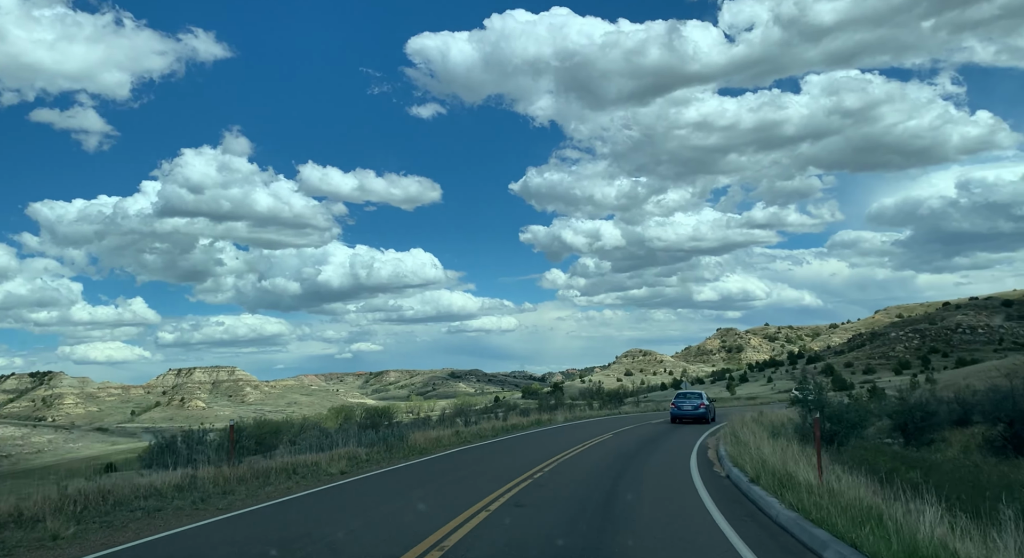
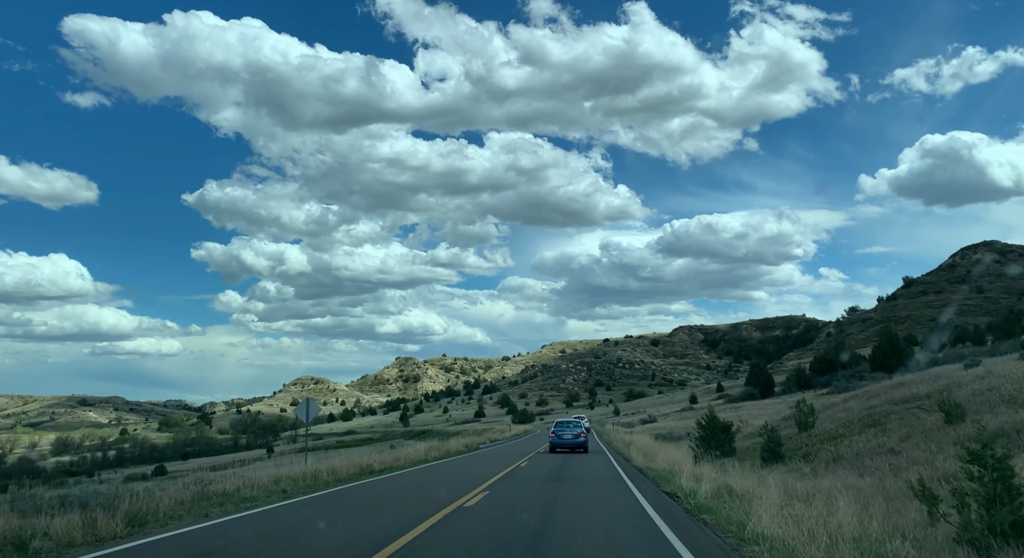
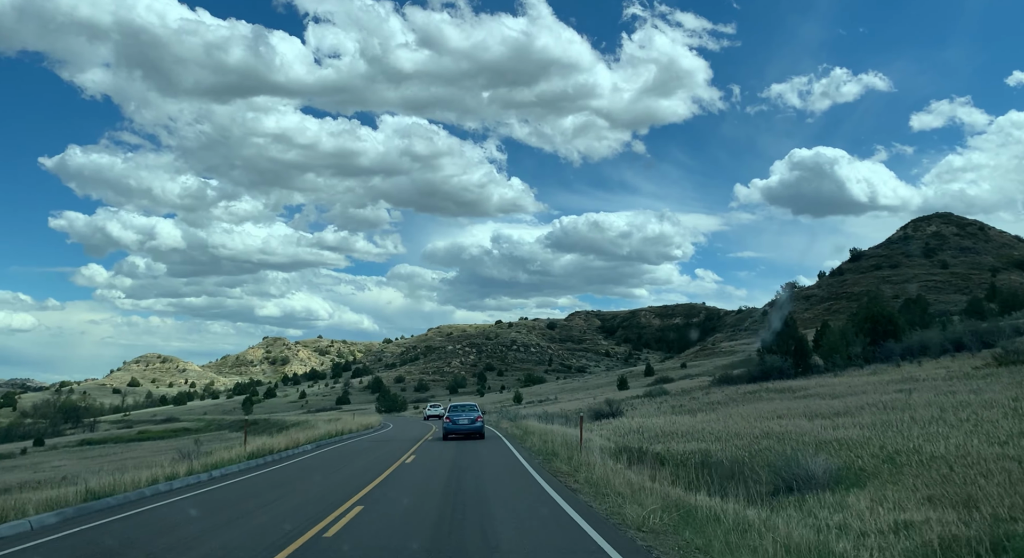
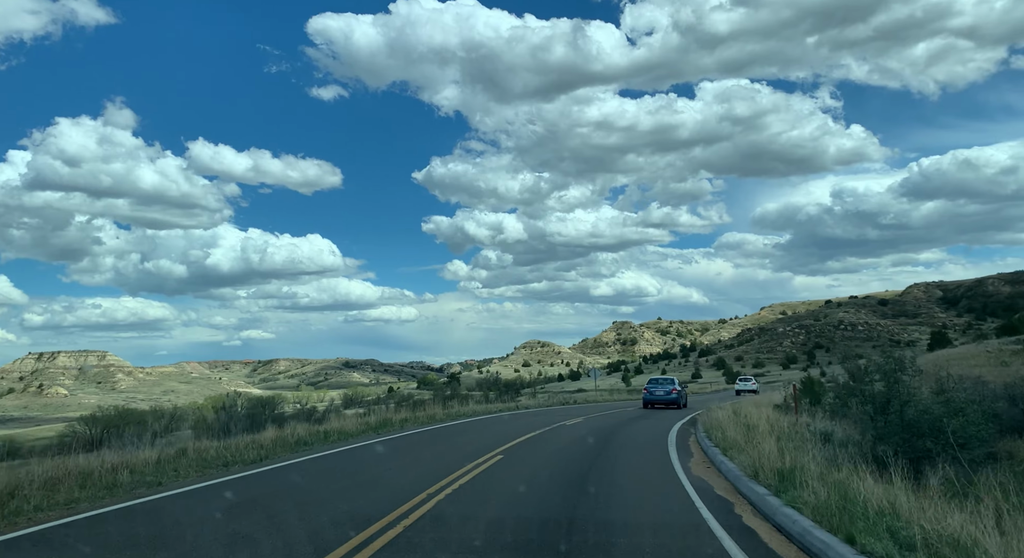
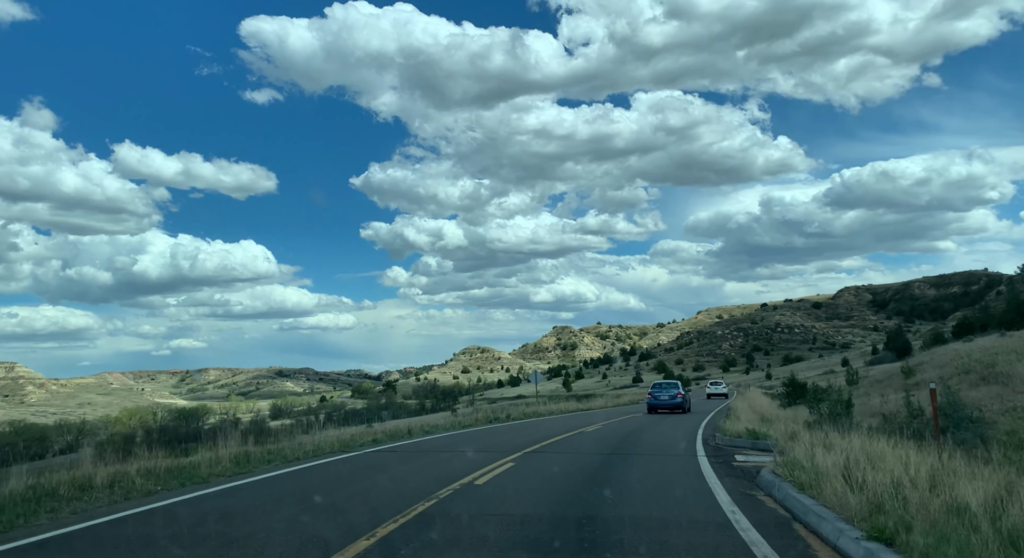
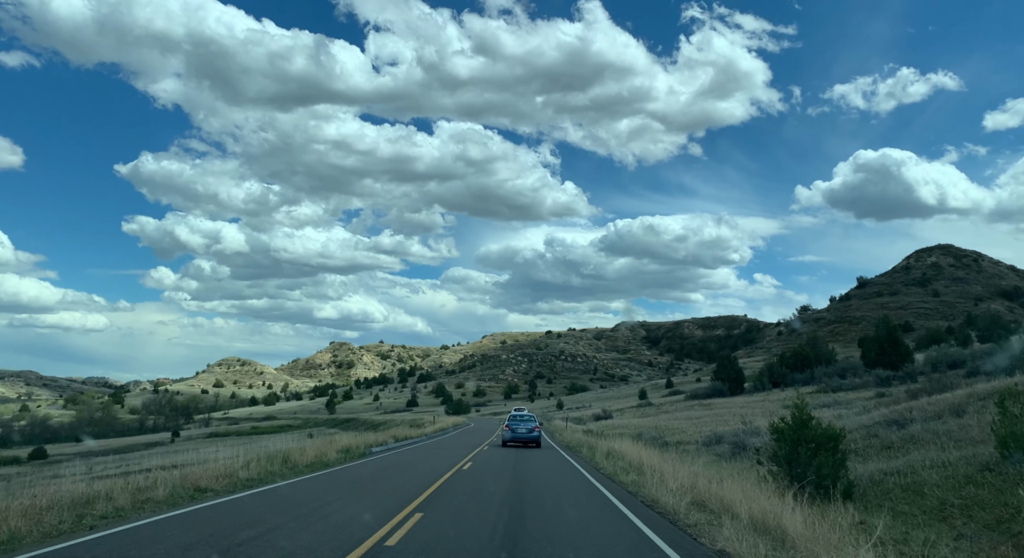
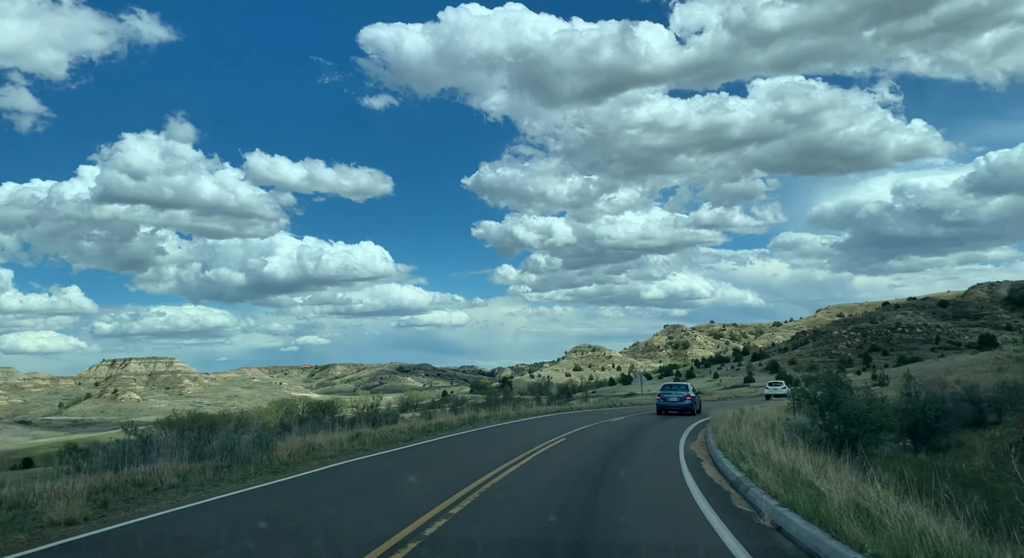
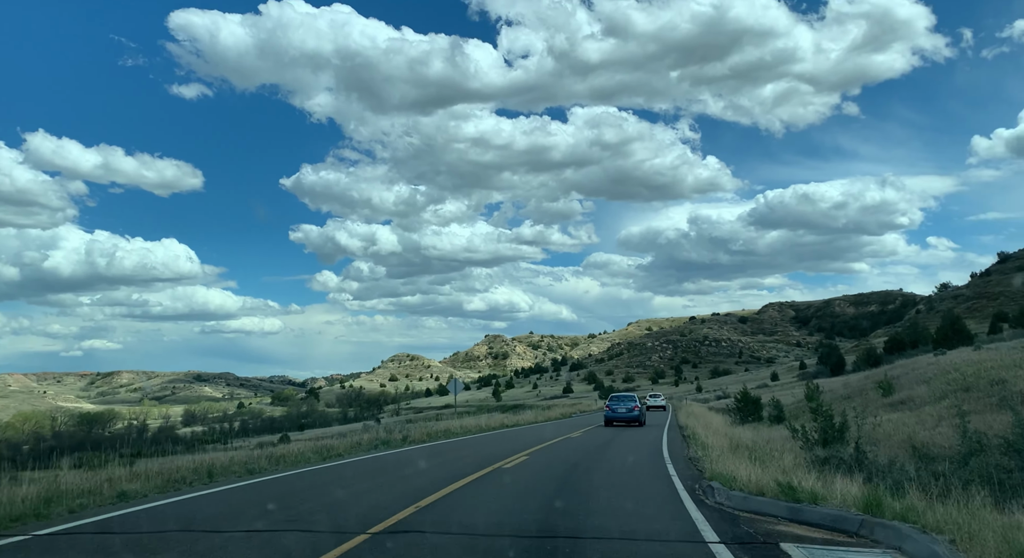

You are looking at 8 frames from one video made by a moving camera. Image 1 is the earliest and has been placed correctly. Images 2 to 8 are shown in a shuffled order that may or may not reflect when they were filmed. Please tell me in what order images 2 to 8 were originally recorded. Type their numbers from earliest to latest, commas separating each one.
7, 4, 5, 8, 2, 6, 3
